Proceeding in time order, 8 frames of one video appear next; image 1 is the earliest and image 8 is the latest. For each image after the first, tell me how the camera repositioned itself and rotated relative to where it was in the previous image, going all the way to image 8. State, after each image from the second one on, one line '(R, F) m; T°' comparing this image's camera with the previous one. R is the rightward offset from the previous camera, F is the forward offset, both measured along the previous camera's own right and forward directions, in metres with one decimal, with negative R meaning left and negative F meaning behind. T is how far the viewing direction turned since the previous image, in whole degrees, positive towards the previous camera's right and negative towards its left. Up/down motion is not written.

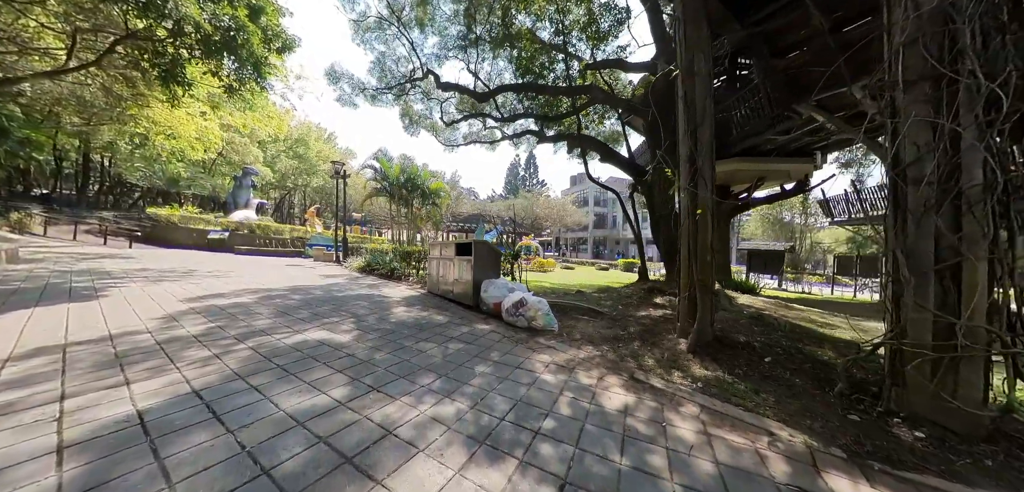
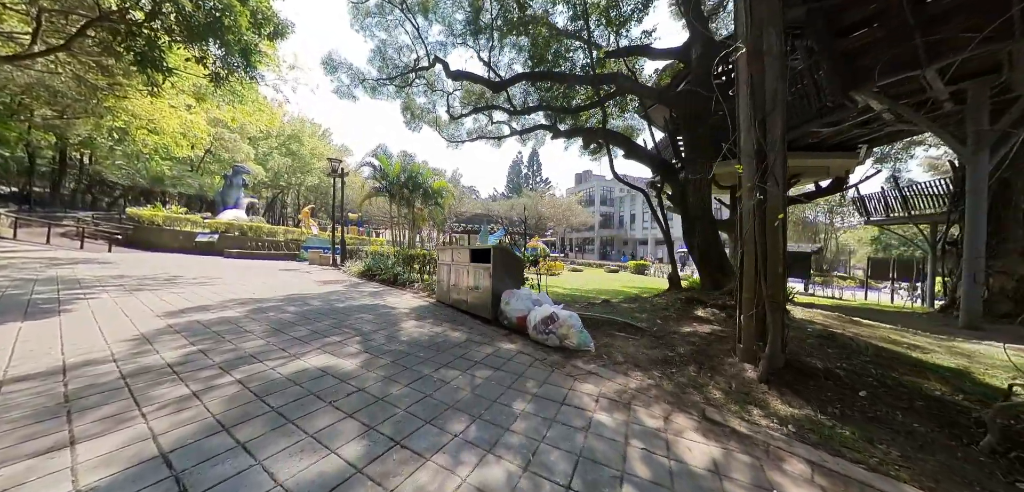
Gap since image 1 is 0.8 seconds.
(-0.4, +0.5) m; +1°
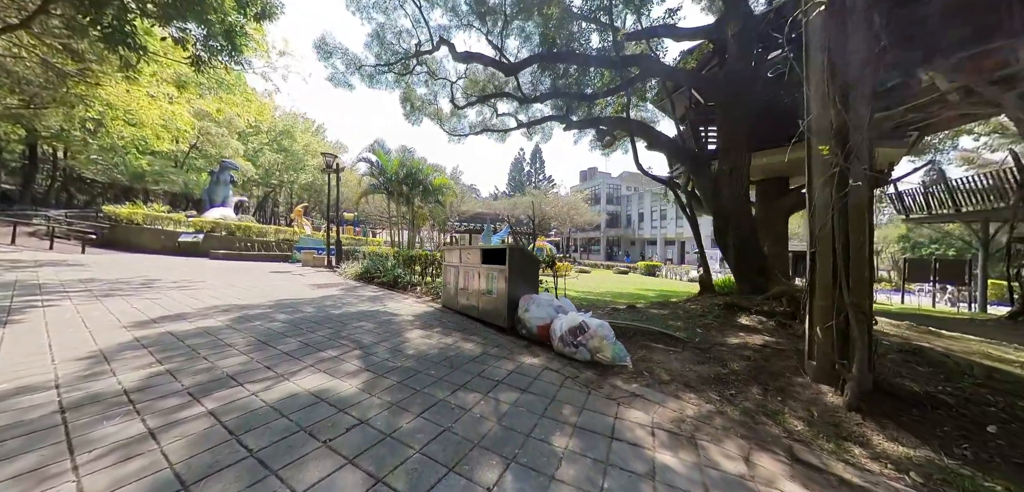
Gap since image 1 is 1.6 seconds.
(-0.3, +0.5) m; +1°
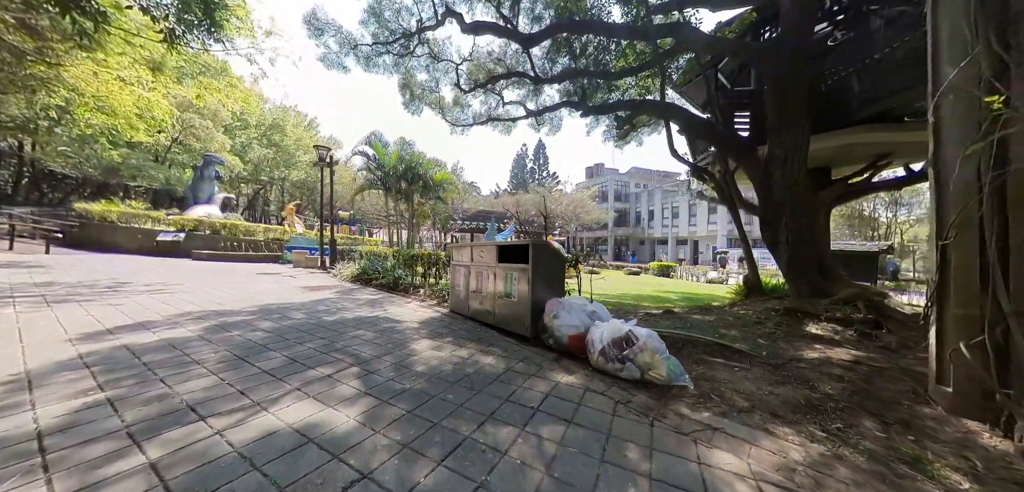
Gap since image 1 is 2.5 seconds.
(-0.3, +0.6) m; +1°
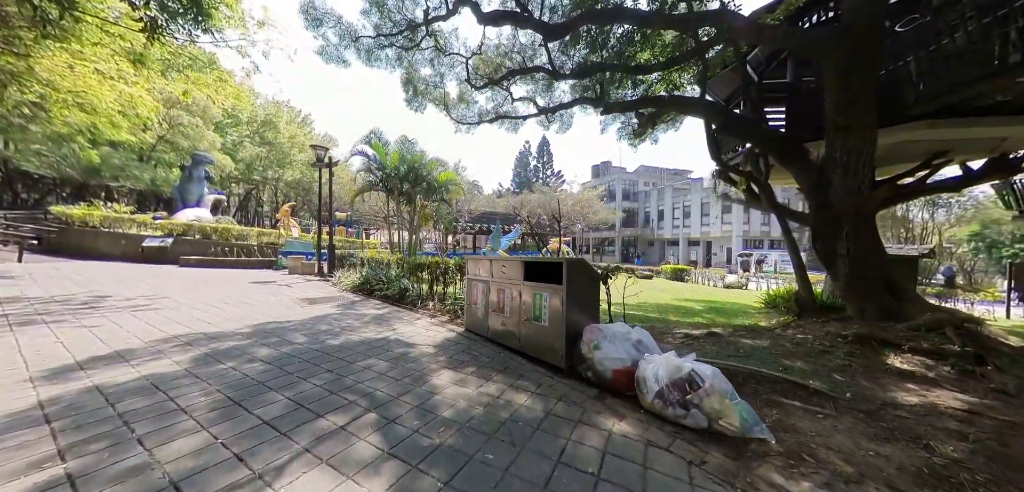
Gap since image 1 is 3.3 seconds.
(-0.4, +0.4) m; +1°
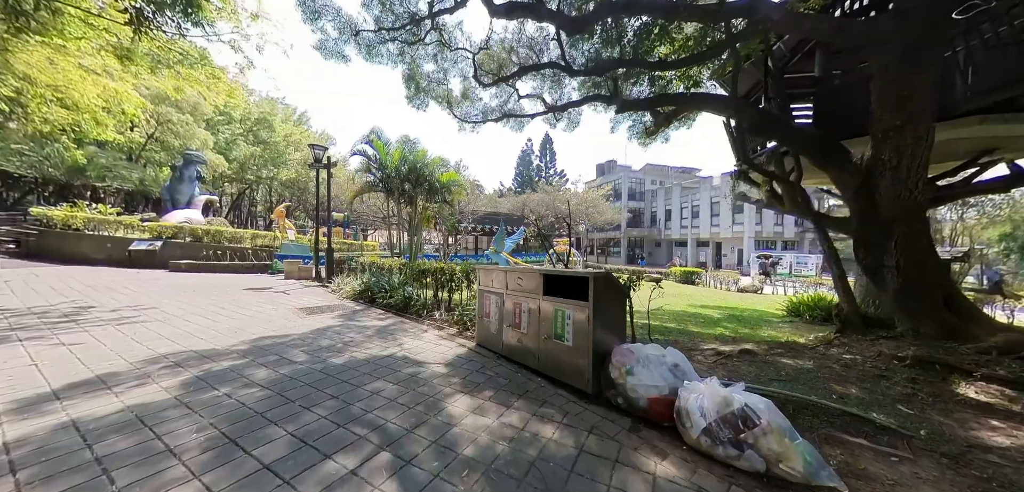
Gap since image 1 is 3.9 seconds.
(-0.2, +0.3) m; 0°
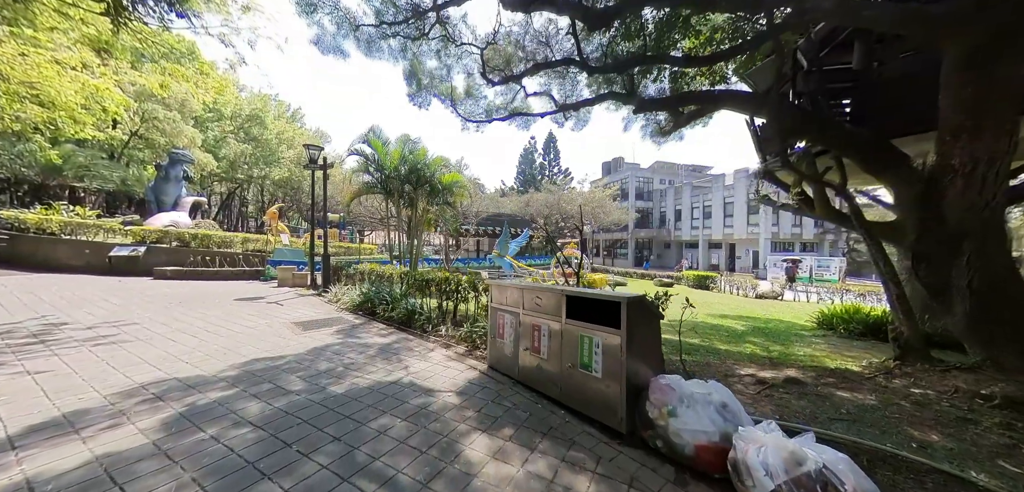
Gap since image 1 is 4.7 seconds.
(-0.2, +0.4) m; 0°
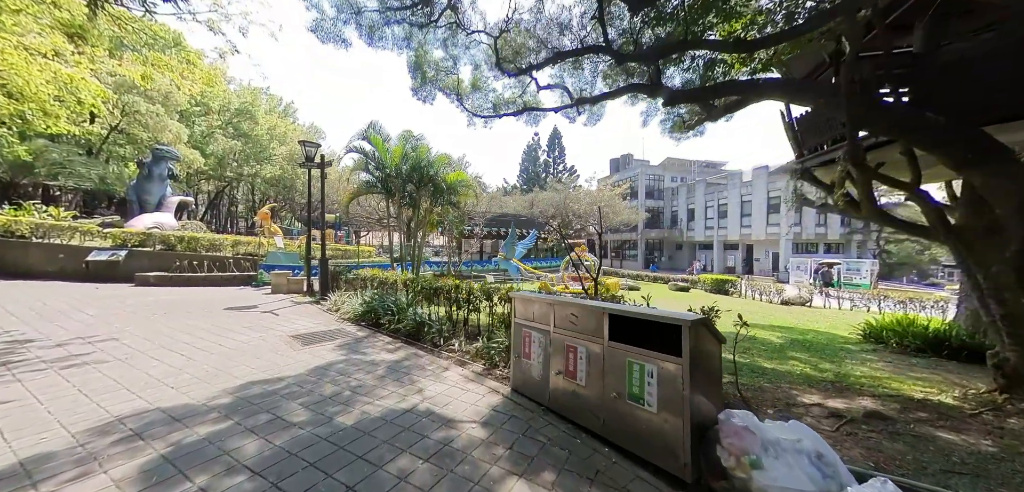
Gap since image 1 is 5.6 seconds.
(-0.4, +0.5) m; +1°
